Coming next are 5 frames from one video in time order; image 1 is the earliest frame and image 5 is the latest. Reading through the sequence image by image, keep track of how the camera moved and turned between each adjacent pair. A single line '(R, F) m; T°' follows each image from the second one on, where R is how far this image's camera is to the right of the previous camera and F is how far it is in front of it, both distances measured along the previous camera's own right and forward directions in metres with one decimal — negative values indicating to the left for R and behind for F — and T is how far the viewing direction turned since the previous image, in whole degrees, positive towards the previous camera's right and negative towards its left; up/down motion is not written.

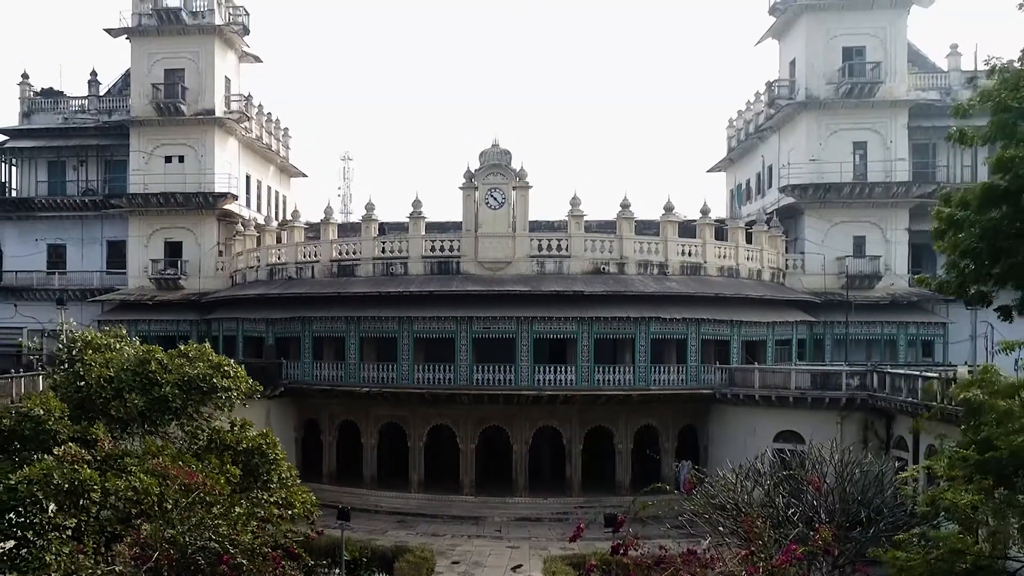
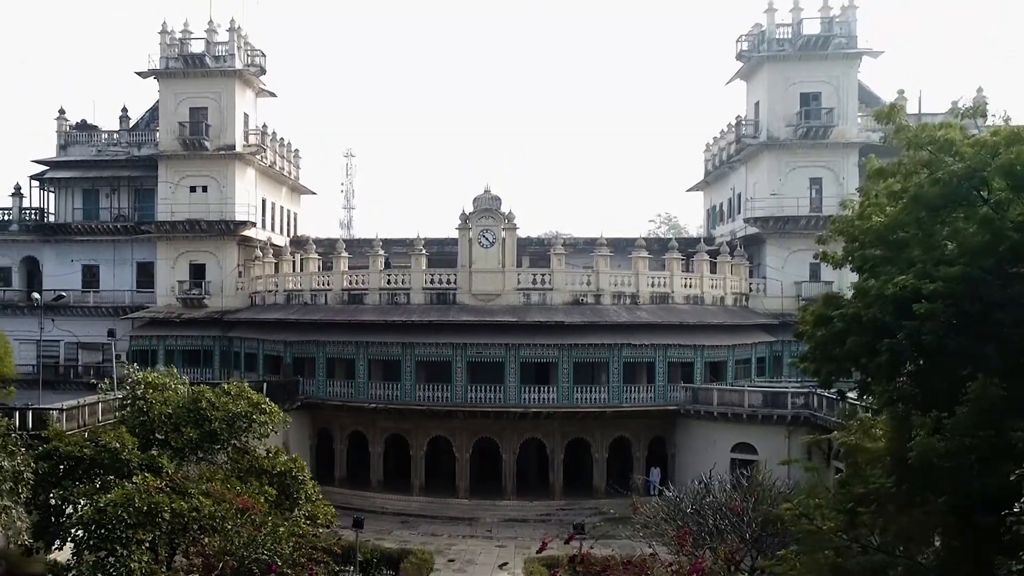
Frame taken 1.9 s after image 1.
(+0.4, -3.2) m; 0°
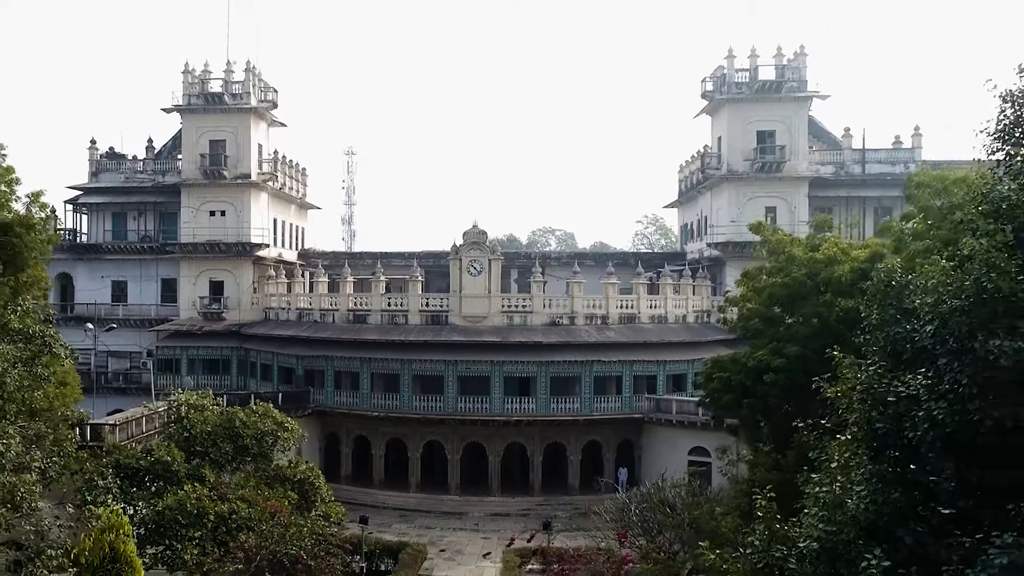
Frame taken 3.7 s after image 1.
(+0.6, -3.7) m; 0°
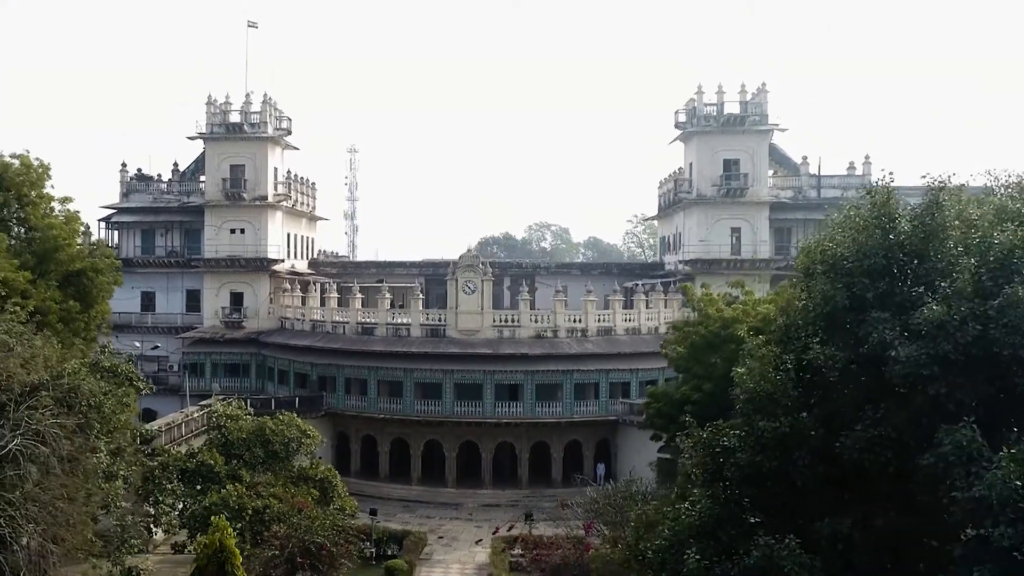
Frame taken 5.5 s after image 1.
(+0.5, -4.0) m; 0°
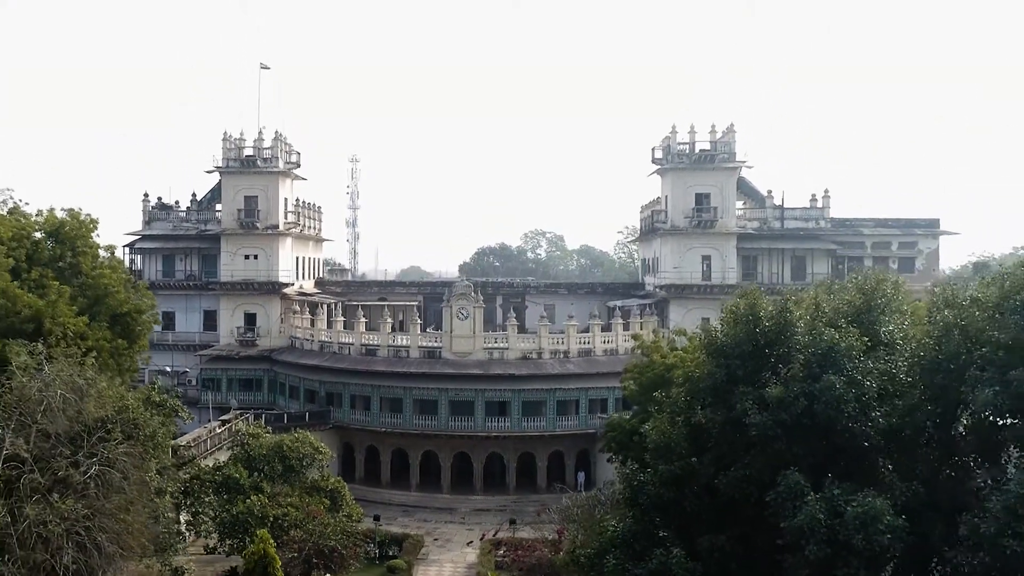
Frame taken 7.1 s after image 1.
(+0.6, -3.8) m; 0°
